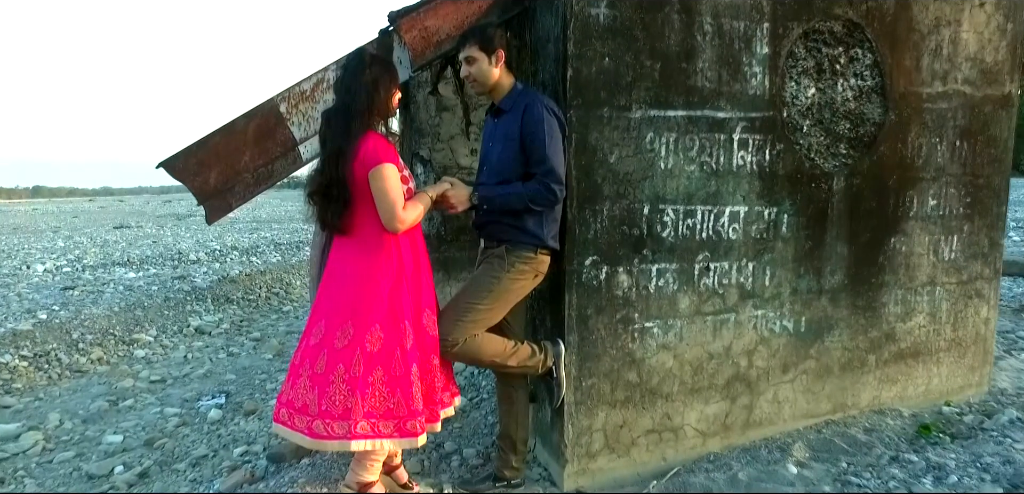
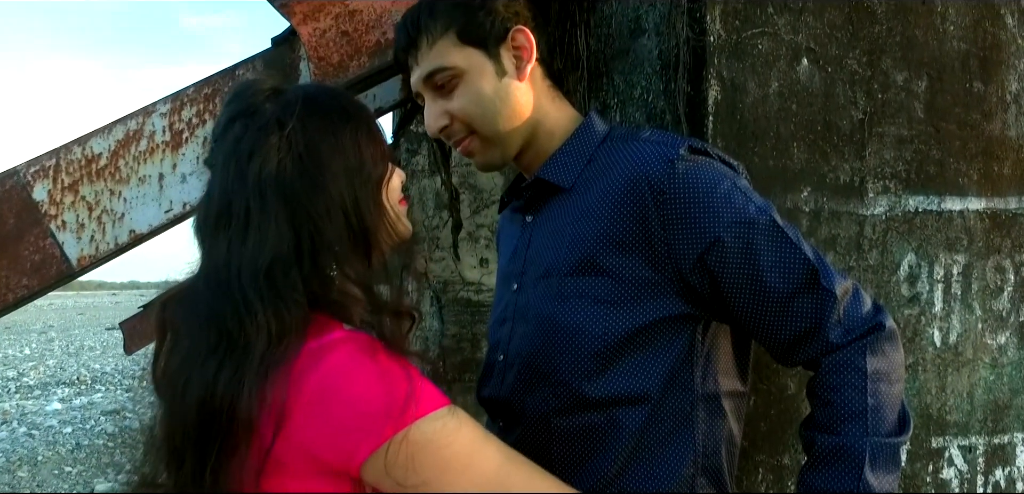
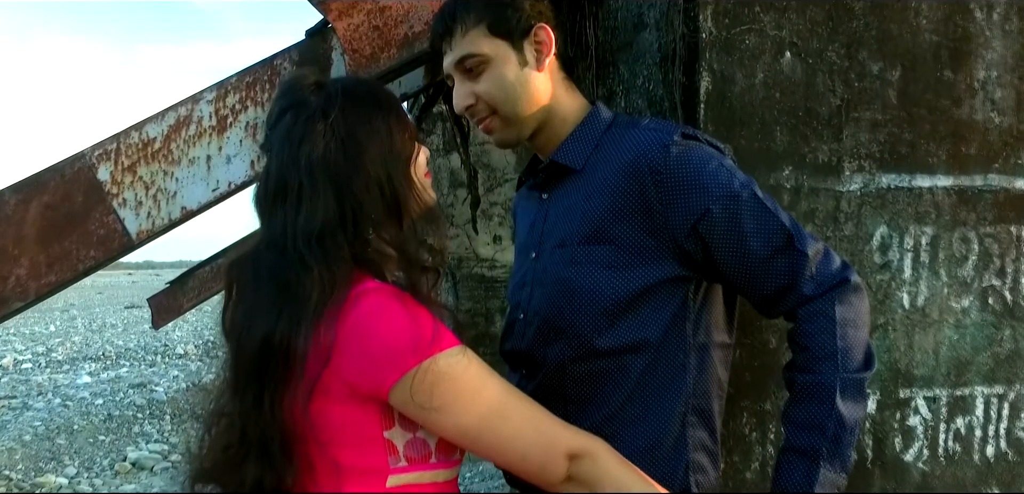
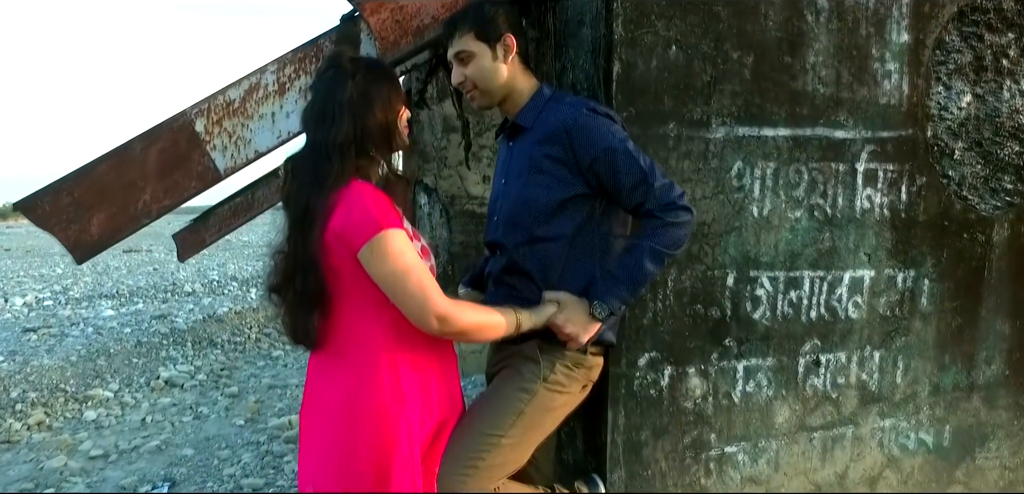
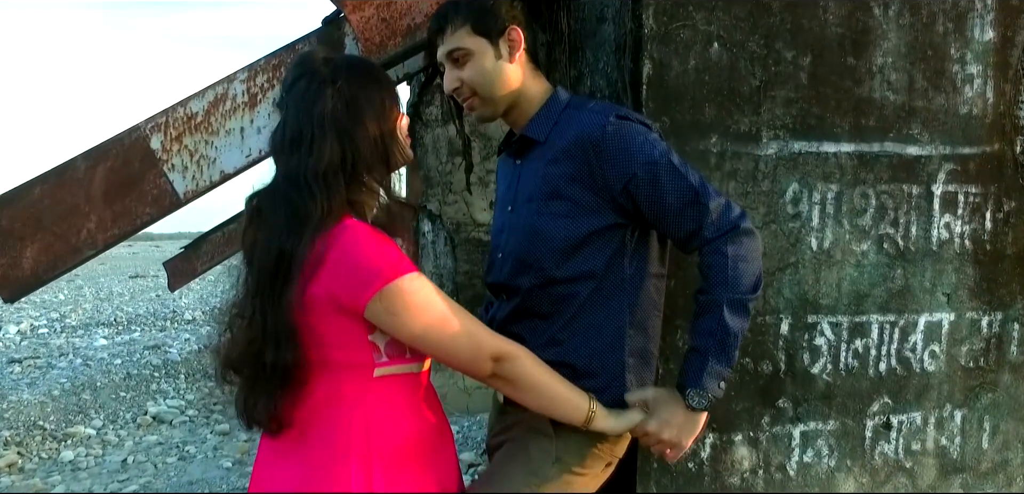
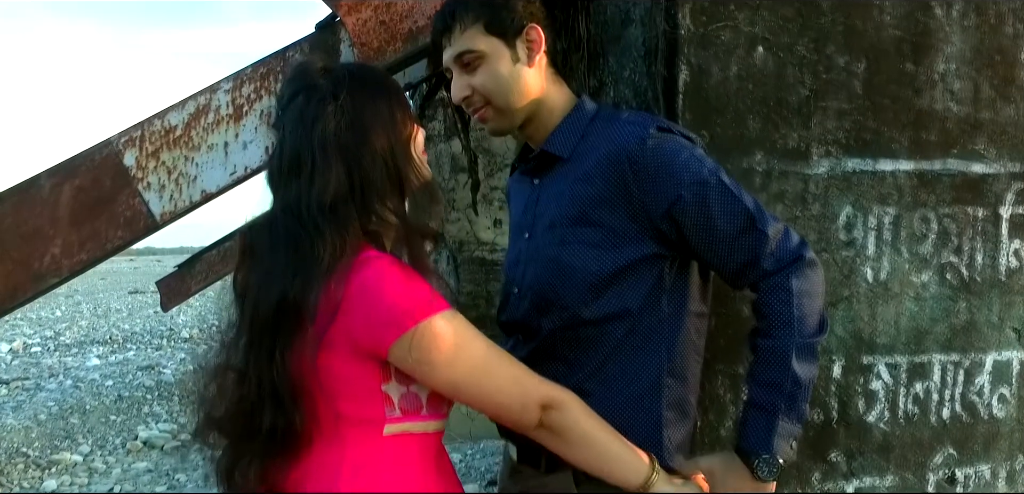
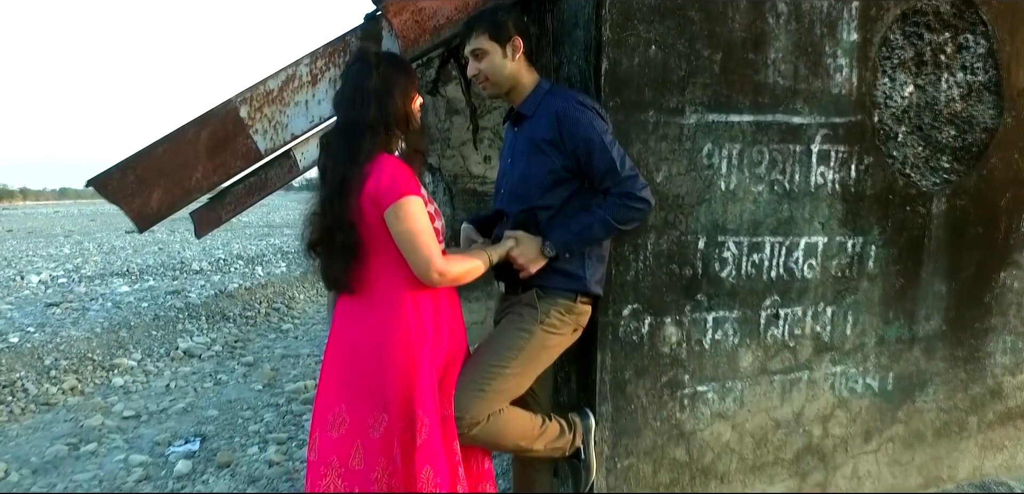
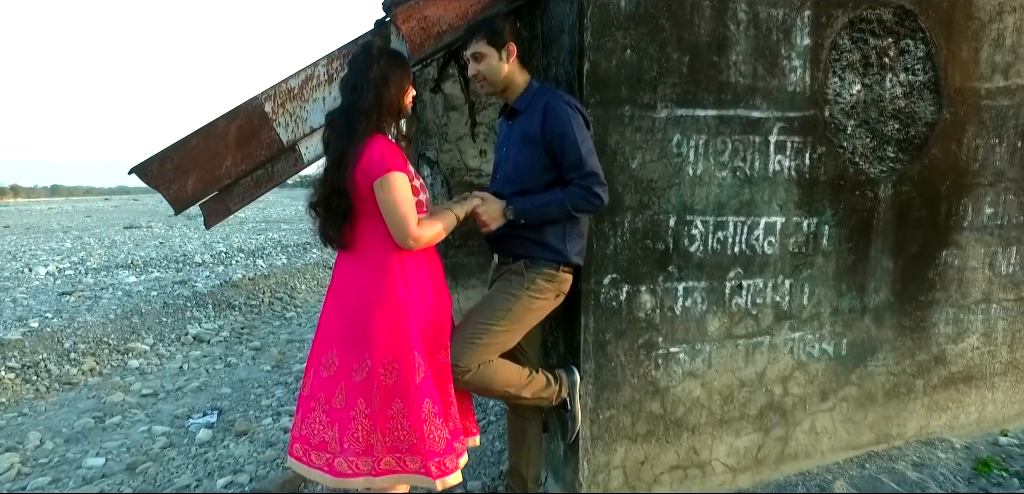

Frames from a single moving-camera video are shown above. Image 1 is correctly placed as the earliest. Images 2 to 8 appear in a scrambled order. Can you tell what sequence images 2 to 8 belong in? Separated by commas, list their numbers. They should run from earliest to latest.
8, 7, 4, 5, 6, 3, 2
